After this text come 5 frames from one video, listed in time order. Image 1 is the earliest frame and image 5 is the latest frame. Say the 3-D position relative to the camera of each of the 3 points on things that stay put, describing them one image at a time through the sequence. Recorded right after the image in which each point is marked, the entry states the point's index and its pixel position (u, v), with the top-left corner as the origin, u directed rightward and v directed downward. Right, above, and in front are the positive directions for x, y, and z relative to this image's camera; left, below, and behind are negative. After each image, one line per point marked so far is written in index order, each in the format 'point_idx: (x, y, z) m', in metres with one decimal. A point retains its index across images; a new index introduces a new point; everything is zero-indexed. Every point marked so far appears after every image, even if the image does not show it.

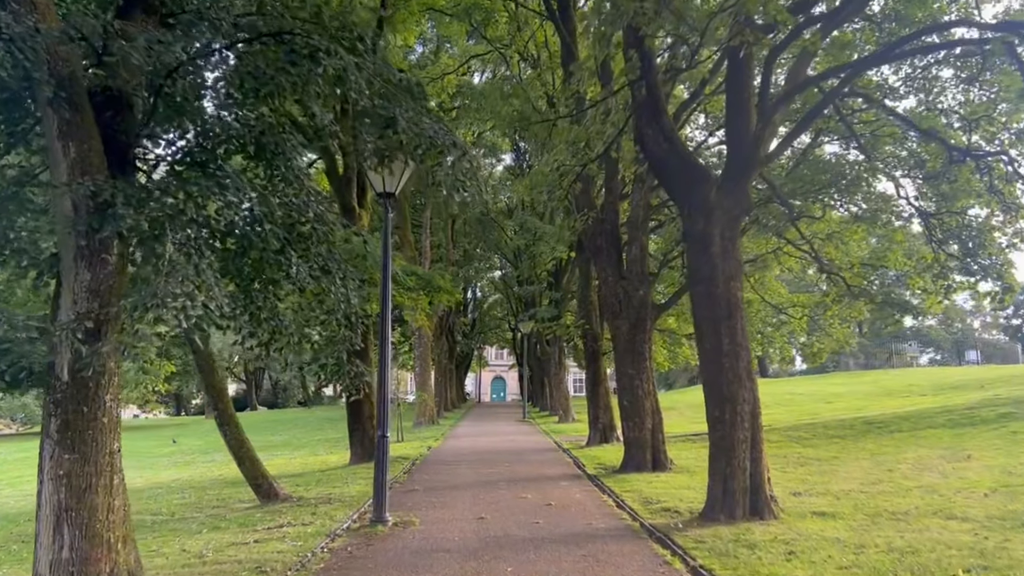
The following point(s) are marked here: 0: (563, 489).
0: (+0.8, -3.3, +13.1) m
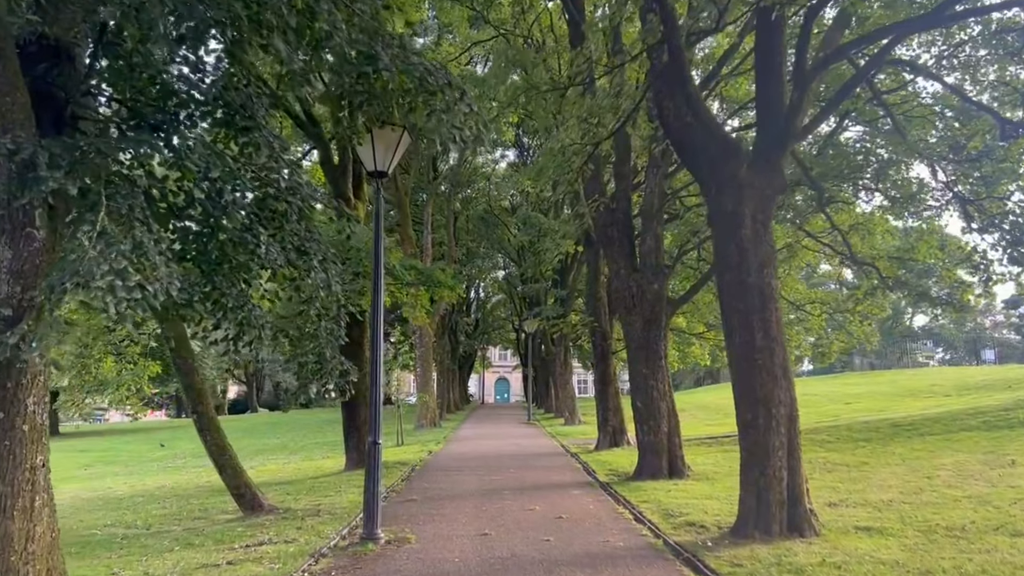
0: (+0.9, -3.2, +12.0) m
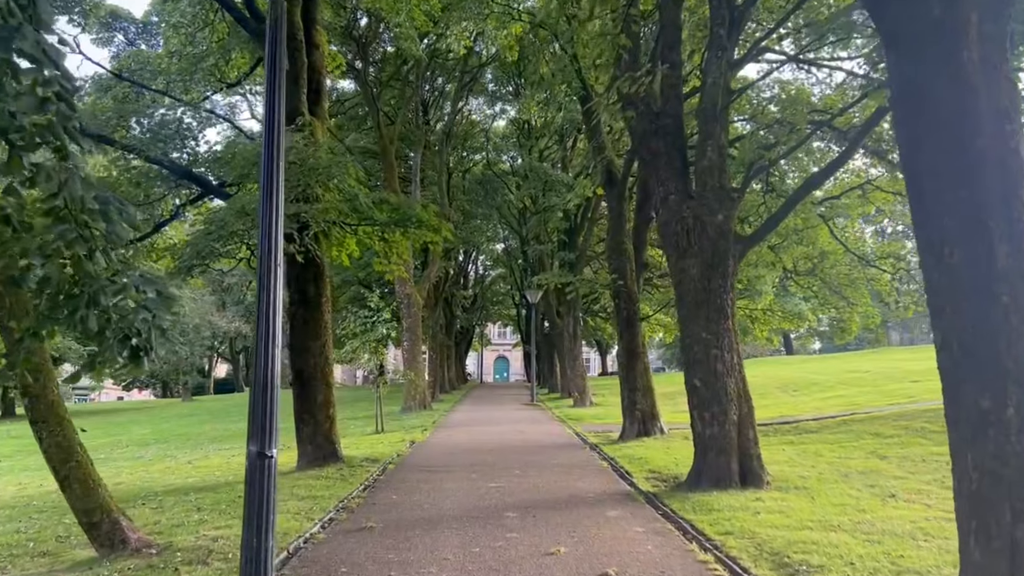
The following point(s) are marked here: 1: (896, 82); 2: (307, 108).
0: (+1.0, -2.3, +7.8) m
1: (+2.4, +1.3, +4.9) m
2: (-3.8, +3.3, +14.6) m
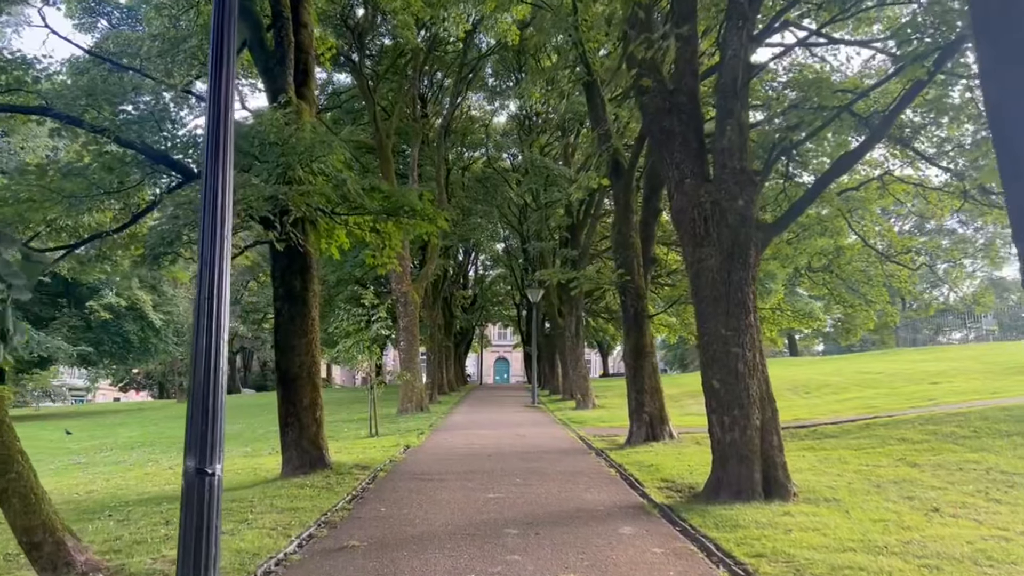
0: (+1.0, -2.2, +6.9) m
1: (+2.4, +1.4, +4.0) m
2: (-3.8, +3.4, +13.6) m
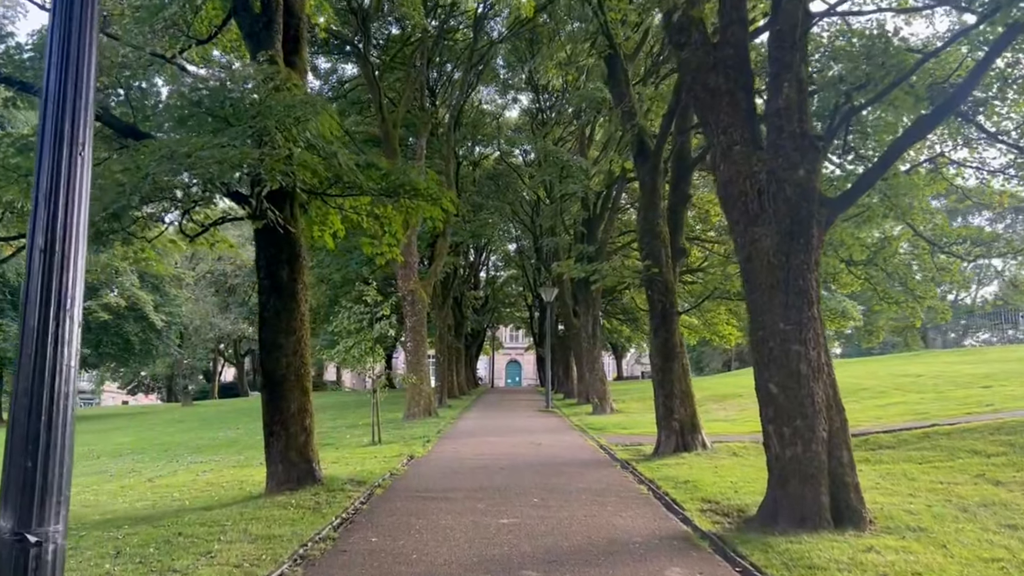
0: (+1.2, -2.1, +5.4) m
1: (+2.5, +1.5, +2.5) m
2: (-3.5, +3.5, +12.2) m
